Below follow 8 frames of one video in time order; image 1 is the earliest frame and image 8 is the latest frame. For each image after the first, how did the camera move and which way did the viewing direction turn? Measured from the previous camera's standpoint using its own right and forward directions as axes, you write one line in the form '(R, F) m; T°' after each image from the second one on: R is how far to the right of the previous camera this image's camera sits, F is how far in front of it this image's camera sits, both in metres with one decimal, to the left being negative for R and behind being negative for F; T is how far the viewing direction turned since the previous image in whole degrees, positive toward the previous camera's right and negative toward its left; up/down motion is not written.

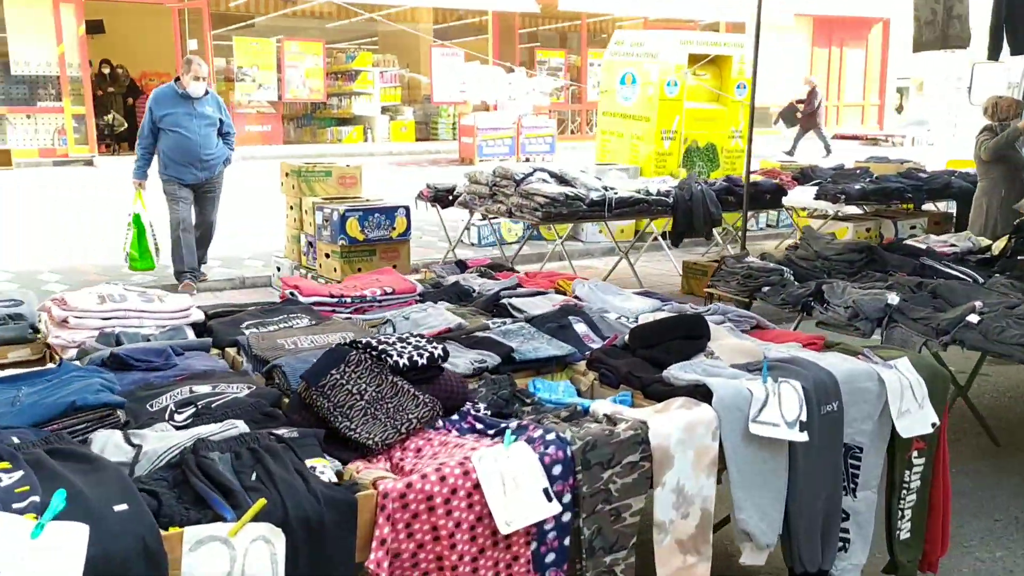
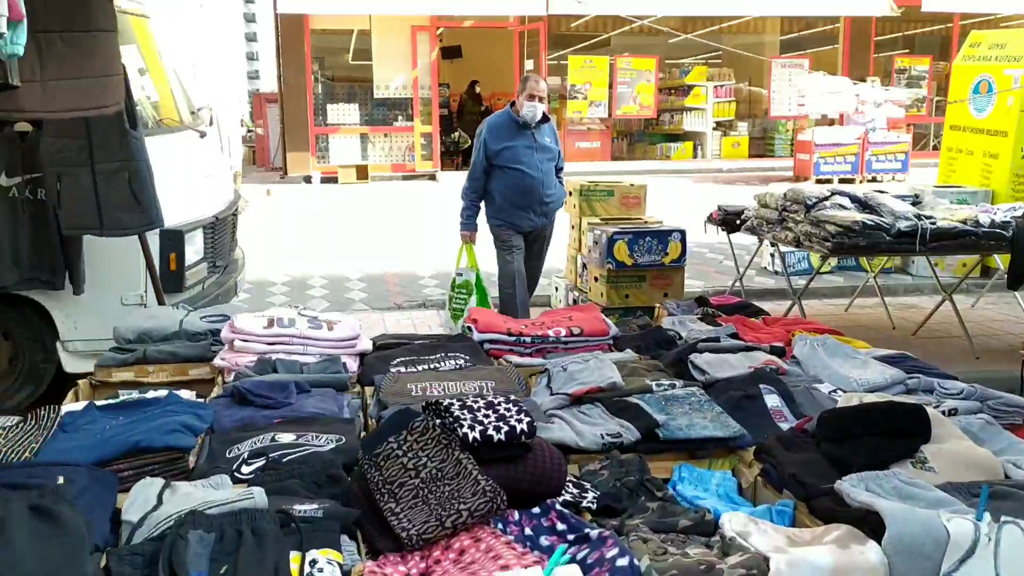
(+0.5, +0.6) m; -22°
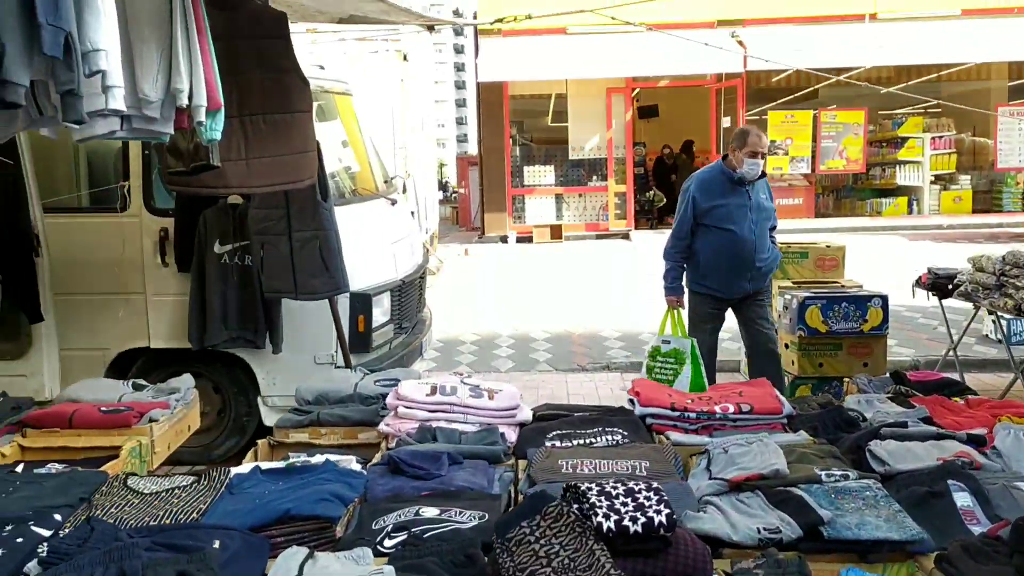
(+0.1, +0.1) m; -13°
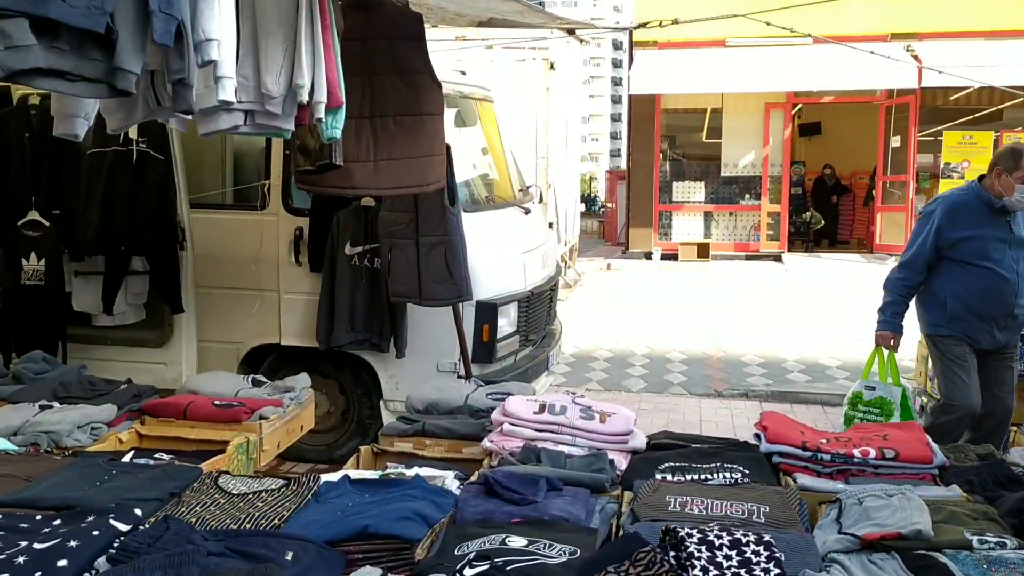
(+0.1, +0.2) m; -9°
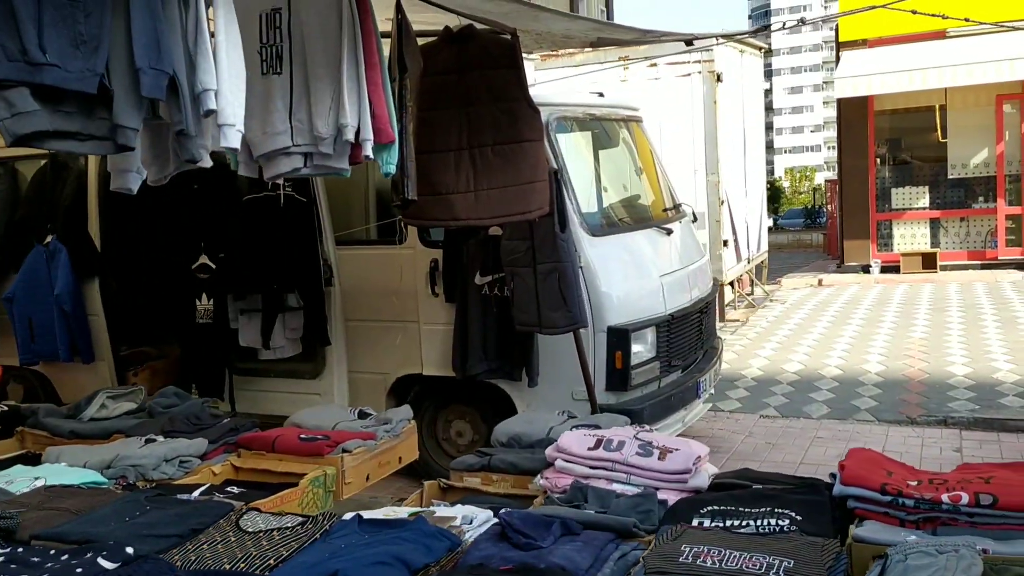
(+0.6, +0.2) m; -15°
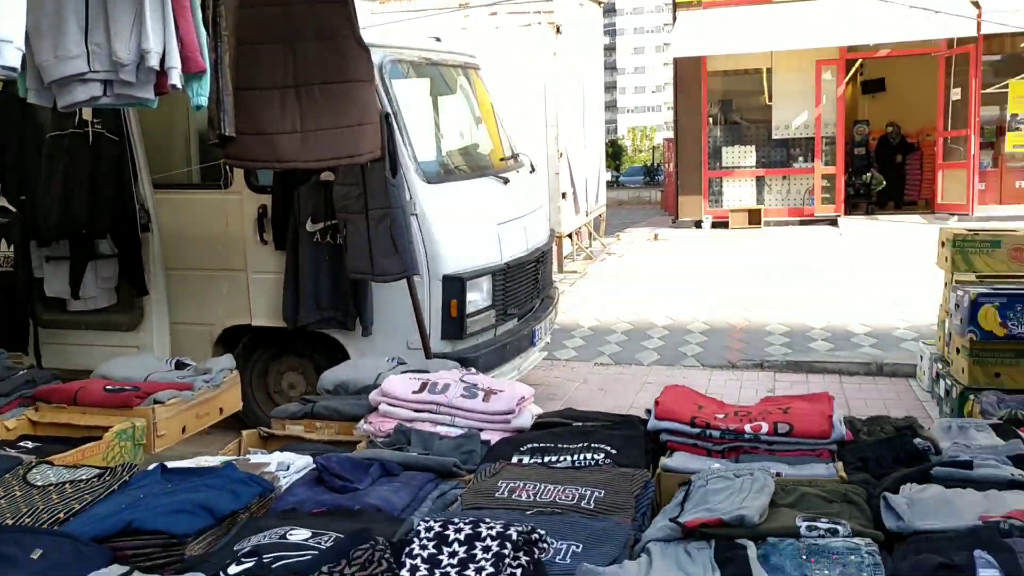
(+0.1, 0.0) m; +10°
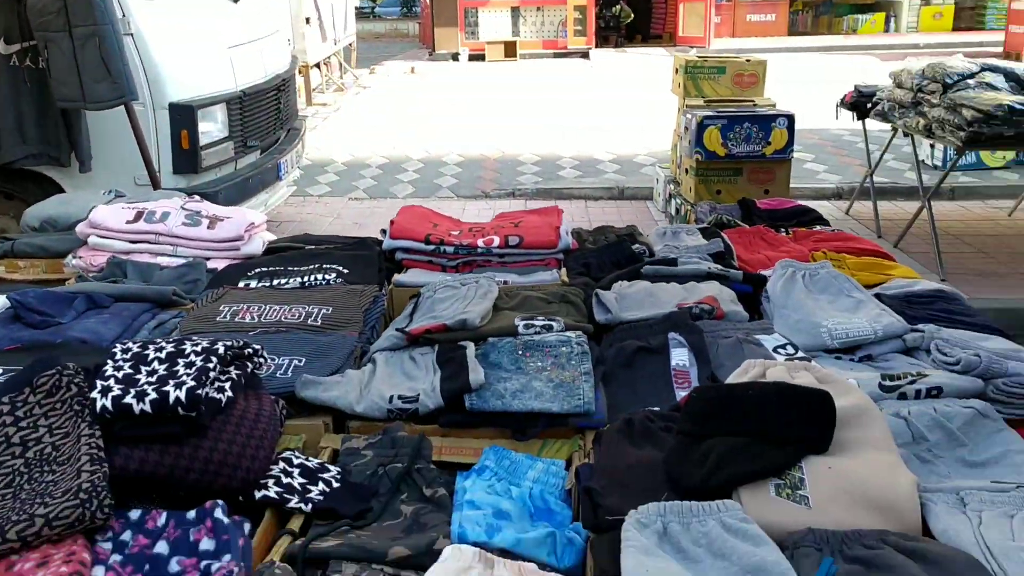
(+0.1, 0.0) m; +15°
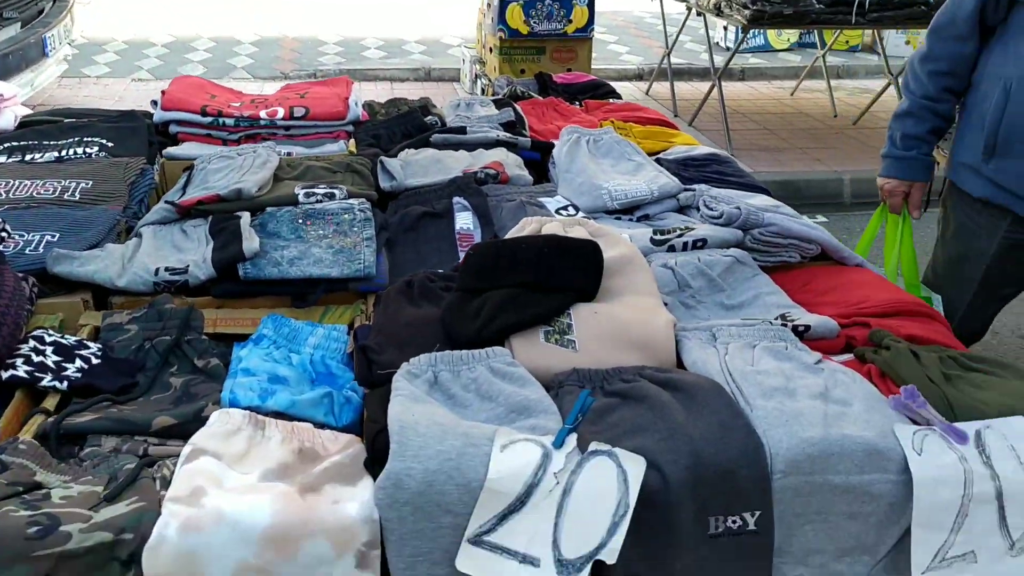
(+0.1, 0.0) m; +11°
